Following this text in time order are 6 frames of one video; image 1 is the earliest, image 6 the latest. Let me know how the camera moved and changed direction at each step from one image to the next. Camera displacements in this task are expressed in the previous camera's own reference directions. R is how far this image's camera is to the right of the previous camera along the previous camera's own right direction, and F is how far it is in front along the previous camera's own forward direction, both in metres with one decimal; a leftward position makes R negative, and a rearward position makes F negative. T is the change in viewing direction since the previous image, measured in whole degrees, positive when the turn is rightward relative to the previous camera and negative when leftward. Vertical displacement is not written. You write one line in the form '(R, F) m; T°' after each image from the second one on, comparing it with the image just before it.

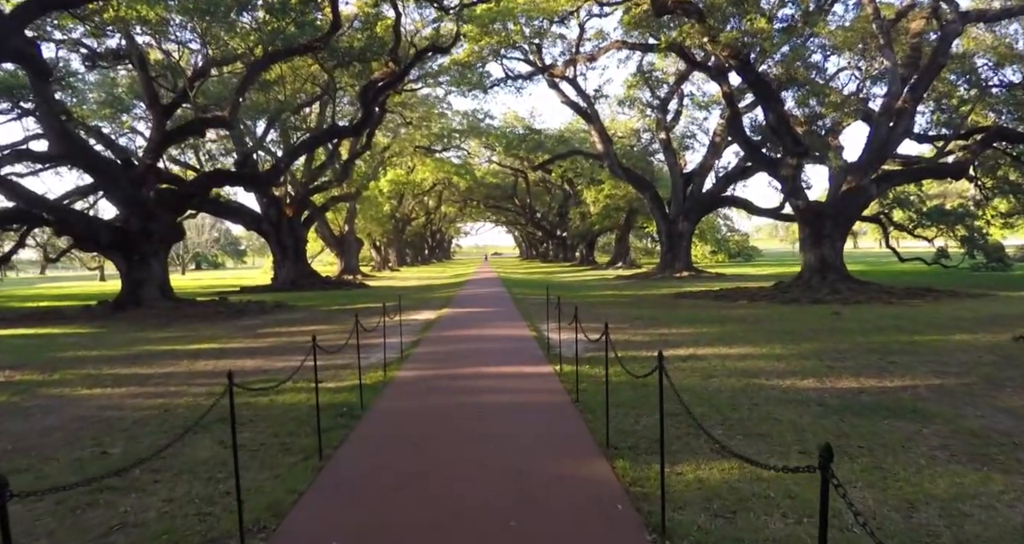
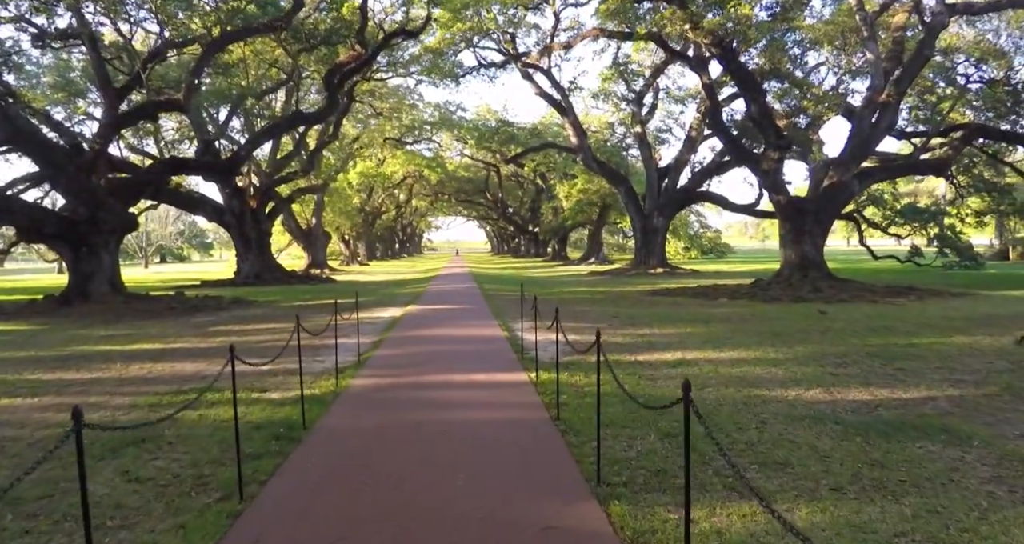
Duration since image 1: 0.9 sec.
(0.0, +1.0) m; +2°
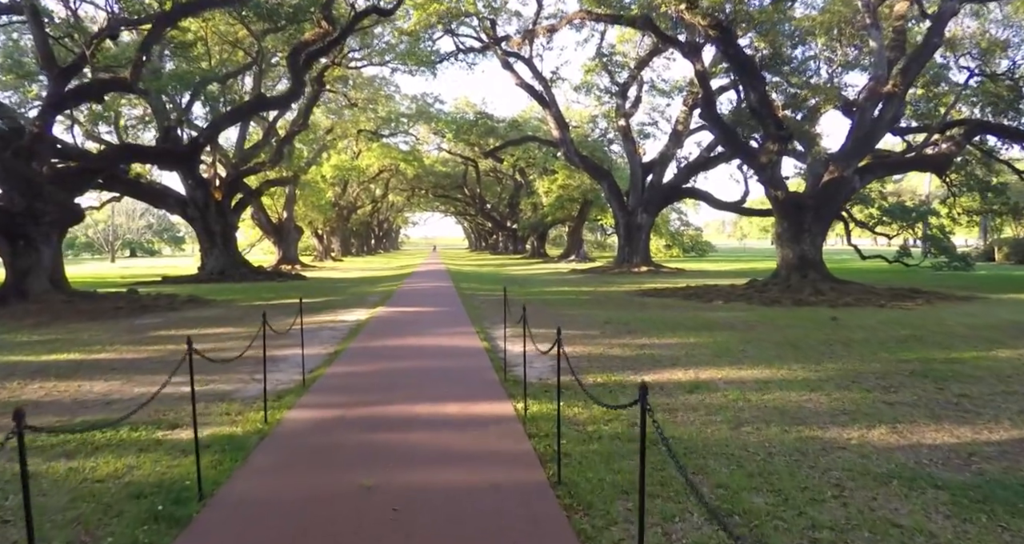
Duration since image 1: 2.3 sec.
(0.0, +1.6) m; +2°
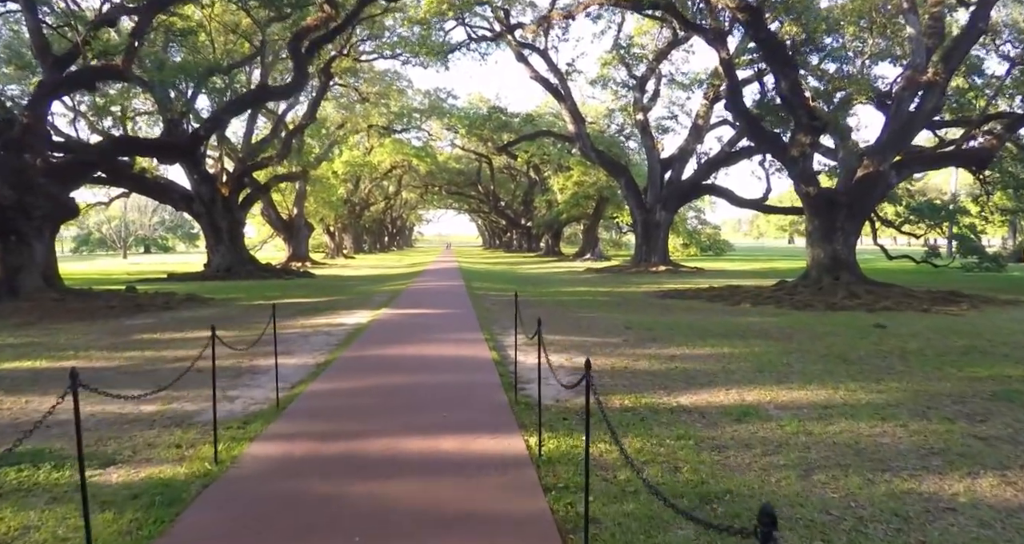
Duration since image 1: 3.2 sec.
(0.0, +1.1) m; -1°
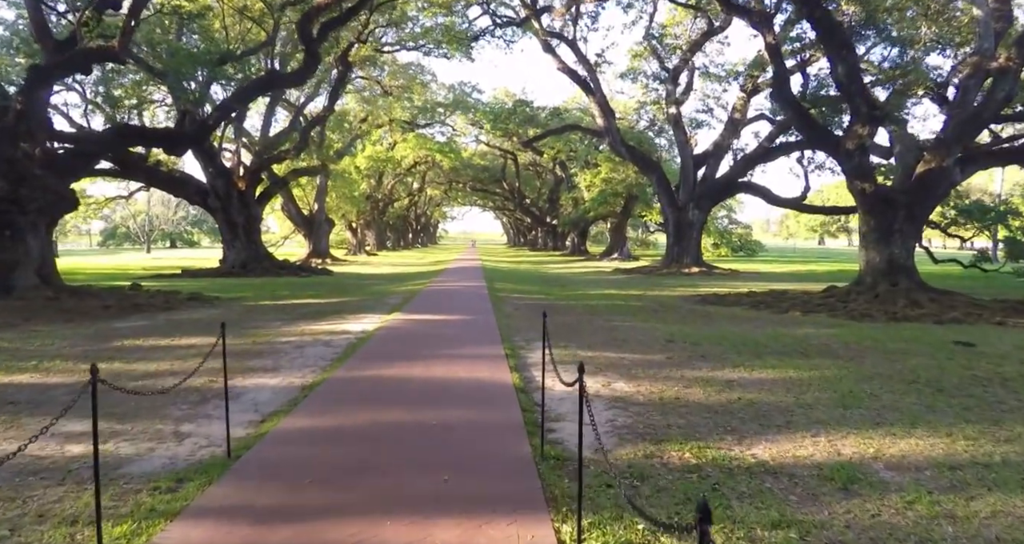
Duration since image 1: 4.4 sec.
(0.0, +1.5) m; -2°
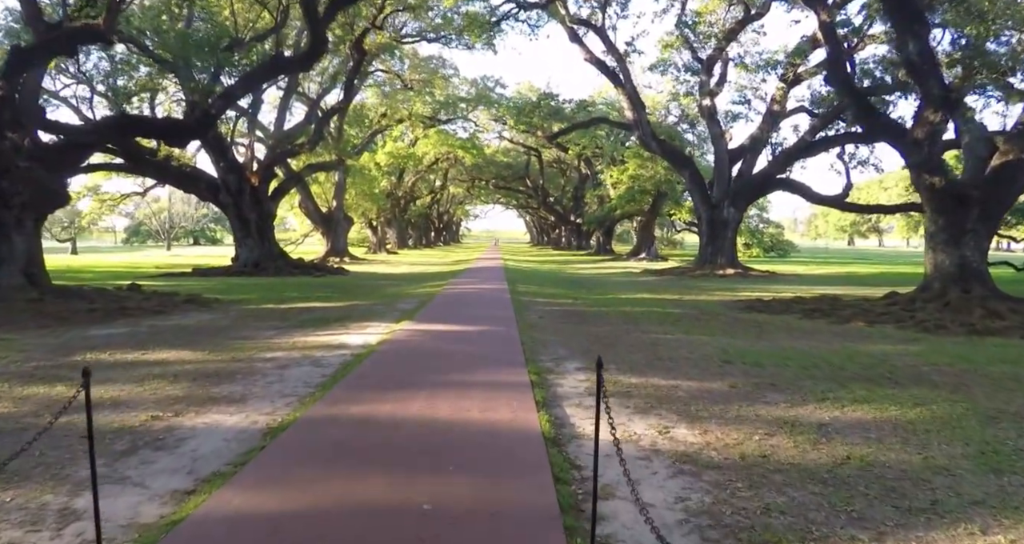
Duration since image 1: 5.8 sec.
(0.0, +1.7) m; -2°
